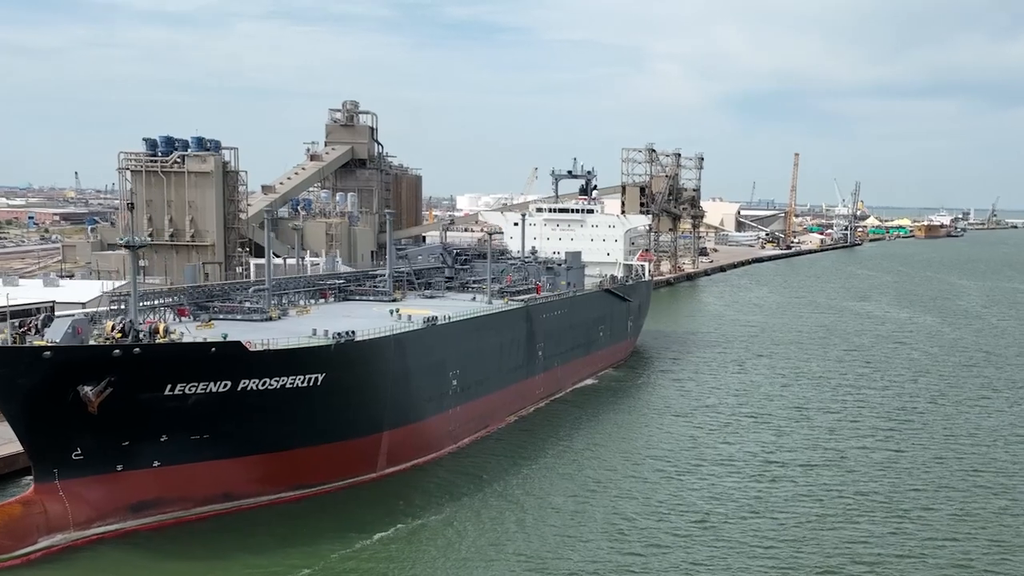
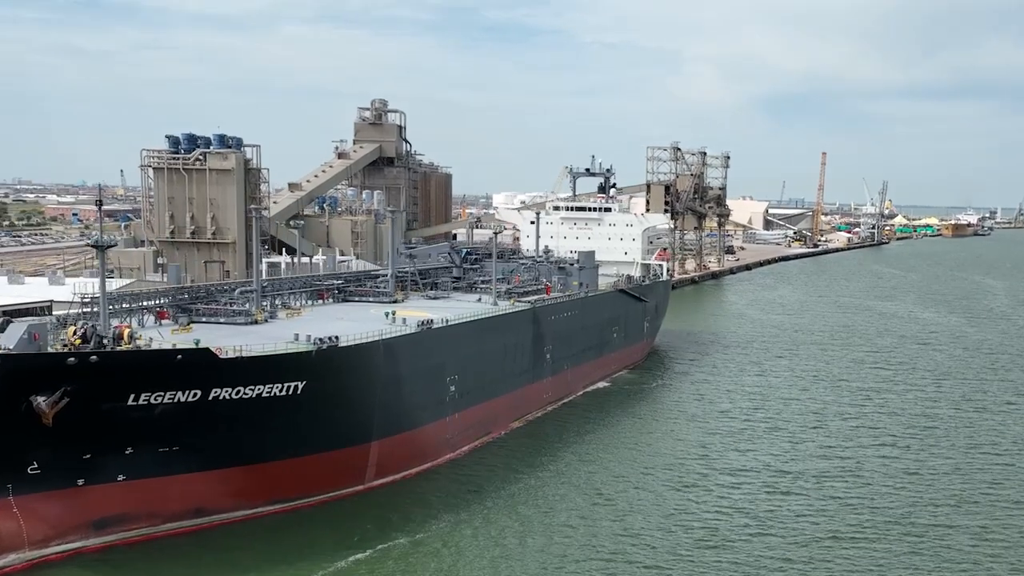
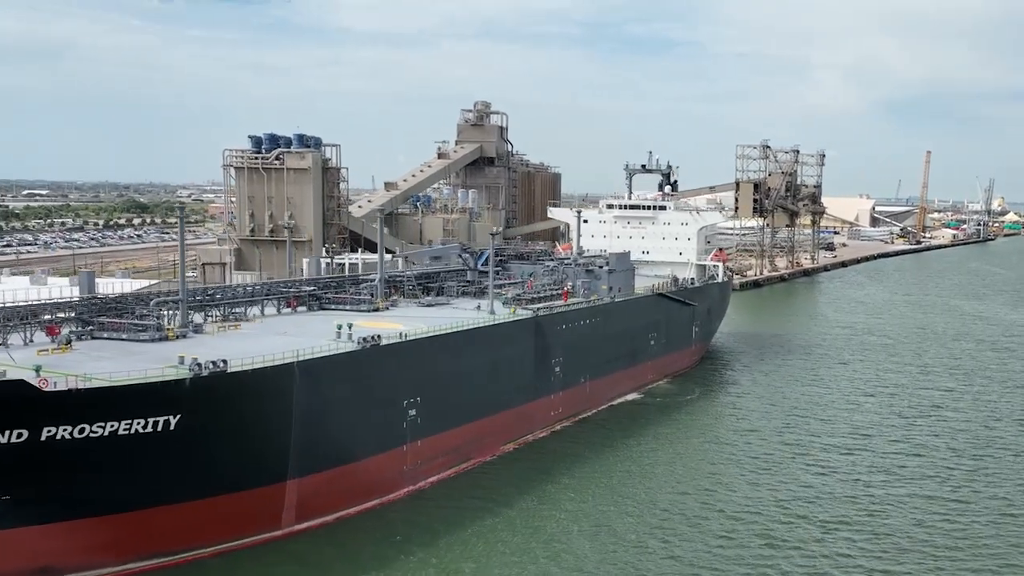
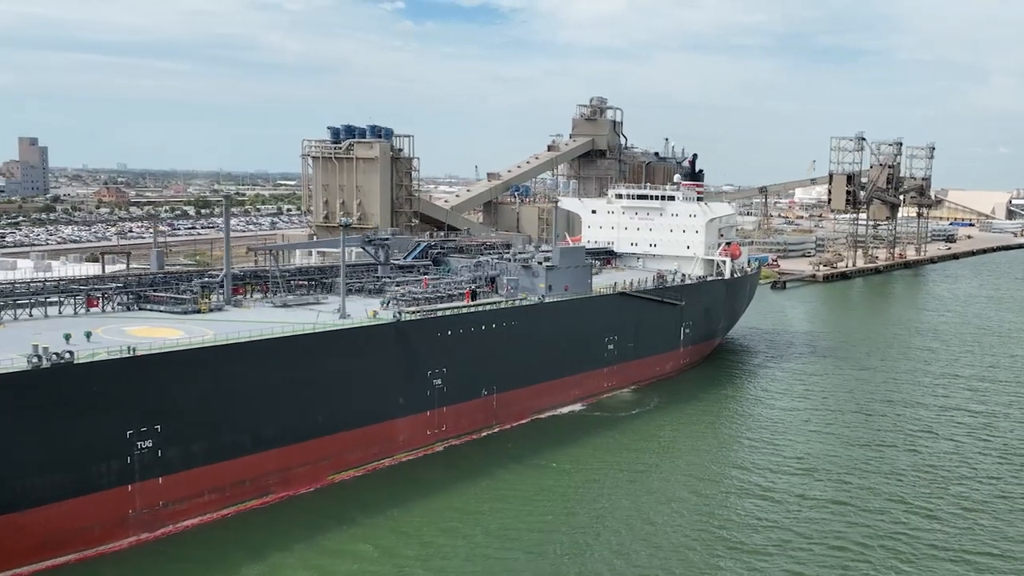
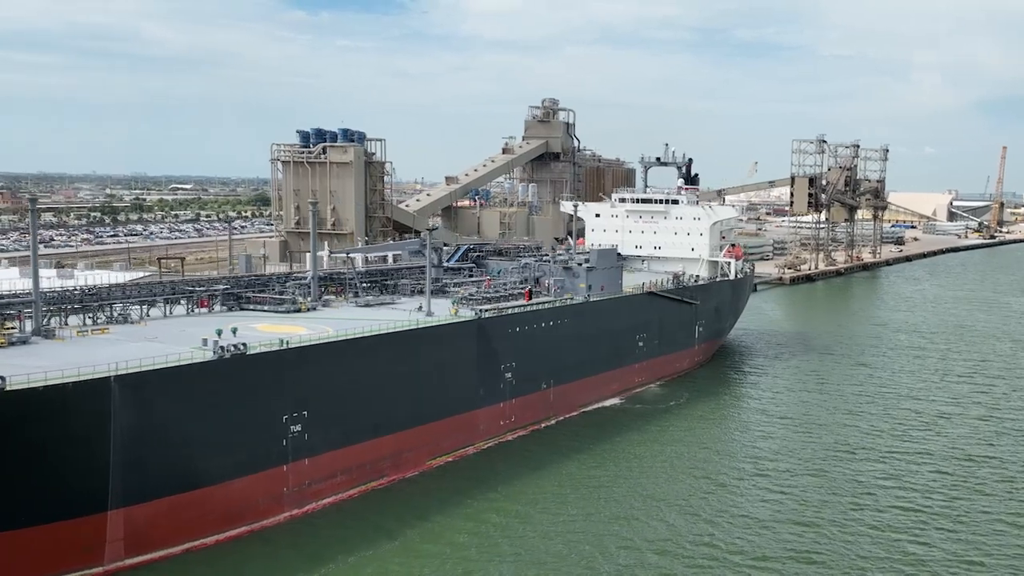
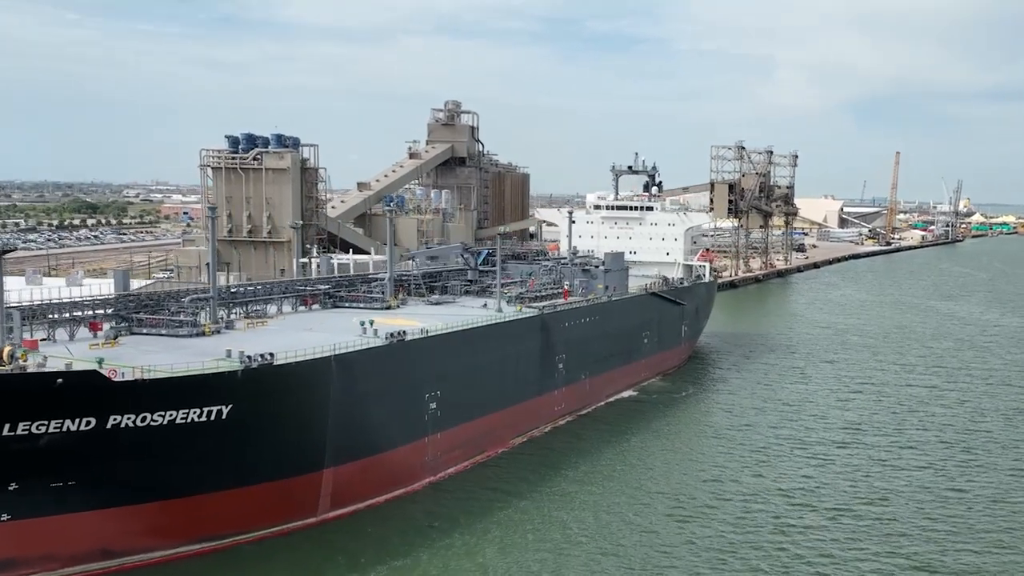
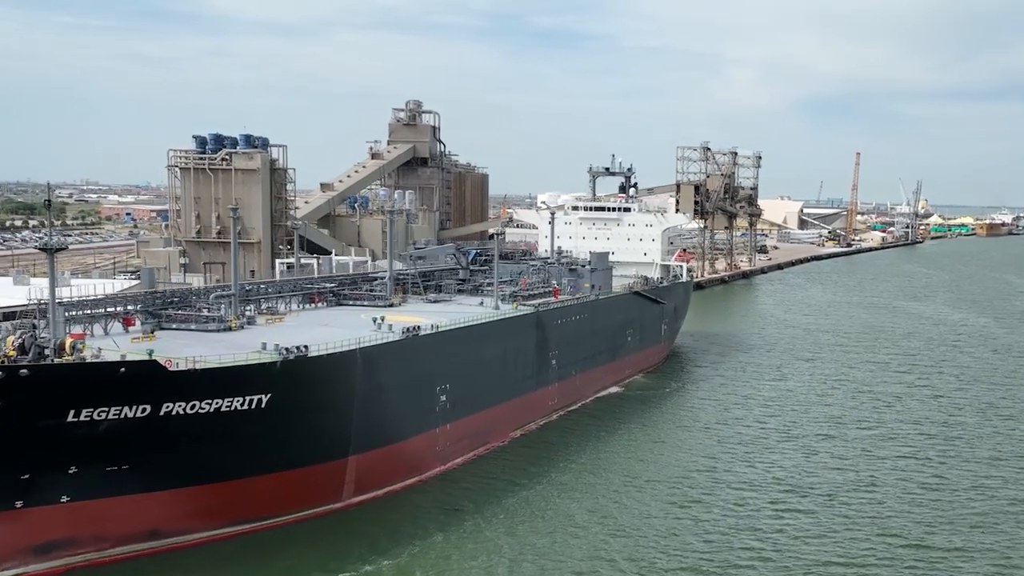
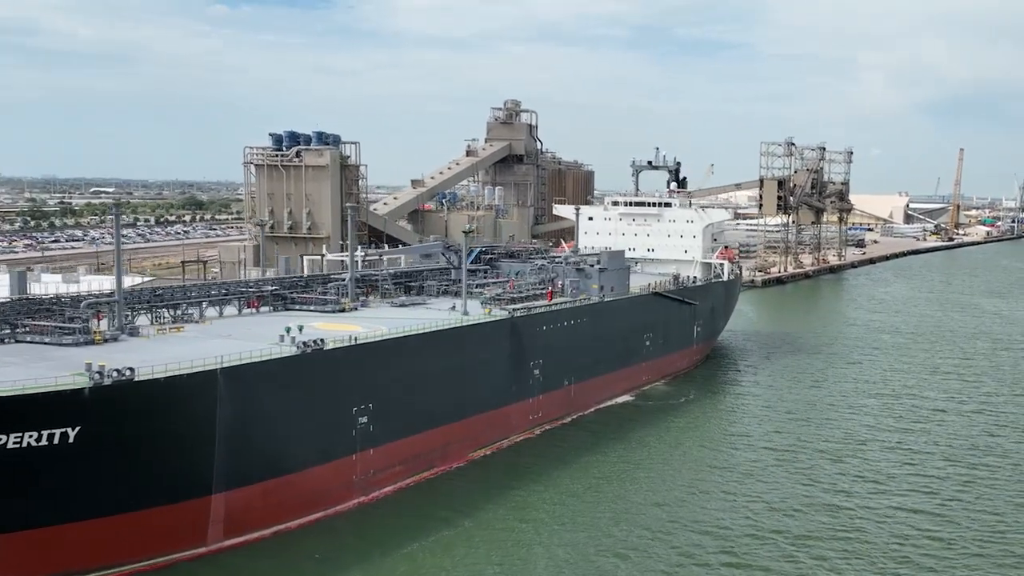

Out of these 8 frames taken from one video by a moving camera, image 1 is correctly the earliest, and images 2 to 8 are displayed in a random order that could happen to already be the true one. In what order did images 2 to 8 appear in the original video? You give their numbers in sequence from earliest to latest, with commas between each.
2, 7, 6, 3, 8, 5, 4
